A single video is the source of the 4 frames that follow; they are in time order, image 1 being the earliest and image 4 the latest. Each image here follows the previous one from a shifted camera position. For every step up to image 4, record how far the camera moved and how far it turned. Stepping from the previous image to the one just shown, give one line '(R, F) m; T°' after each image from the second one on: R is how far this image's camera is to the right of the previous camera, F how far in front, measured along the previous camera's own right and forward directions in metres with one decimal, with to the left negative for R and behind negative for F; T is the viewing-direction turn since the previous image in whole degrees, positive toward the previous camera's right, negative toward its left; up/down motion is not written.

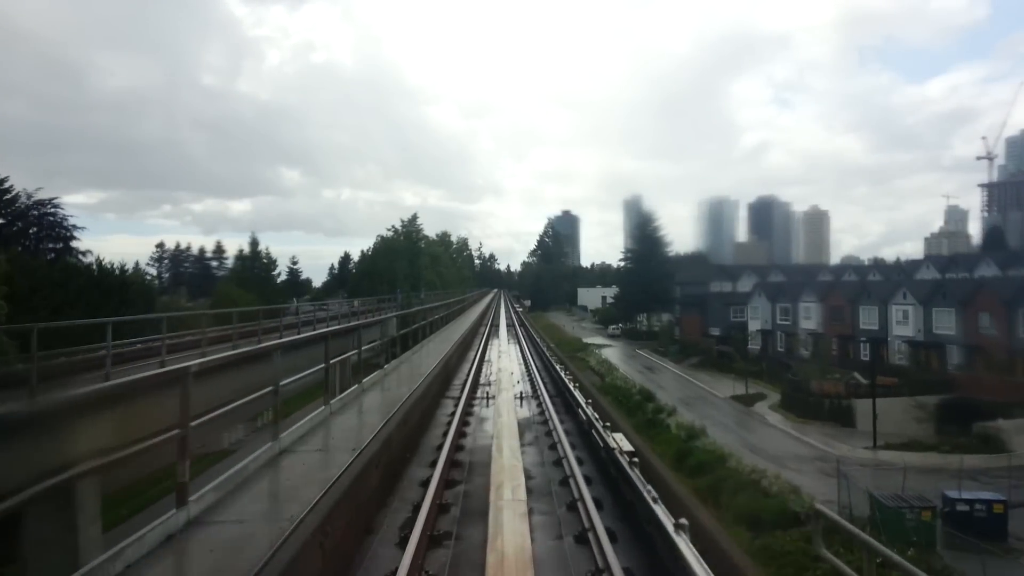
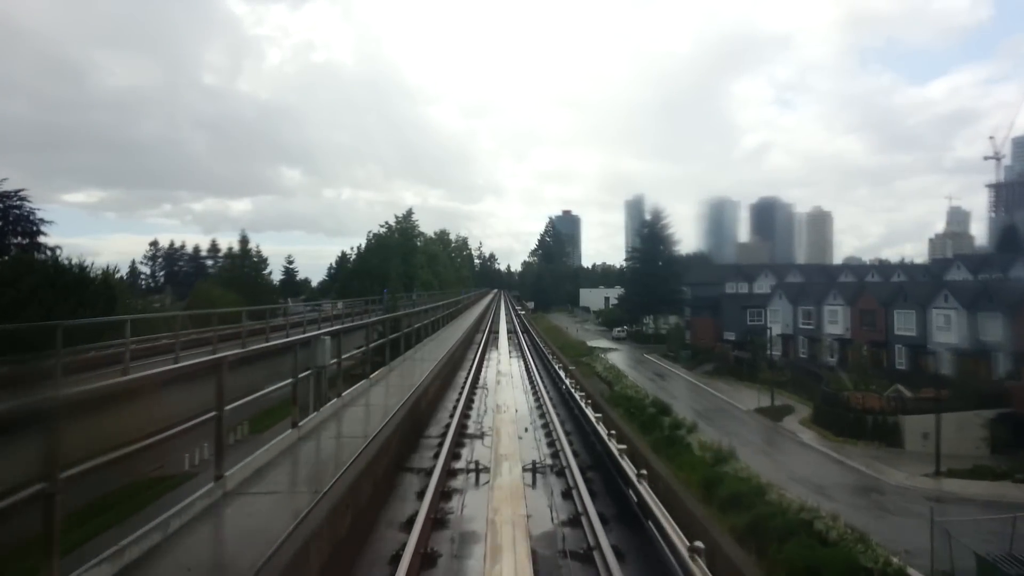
(0.0, +0.4) m; 0°
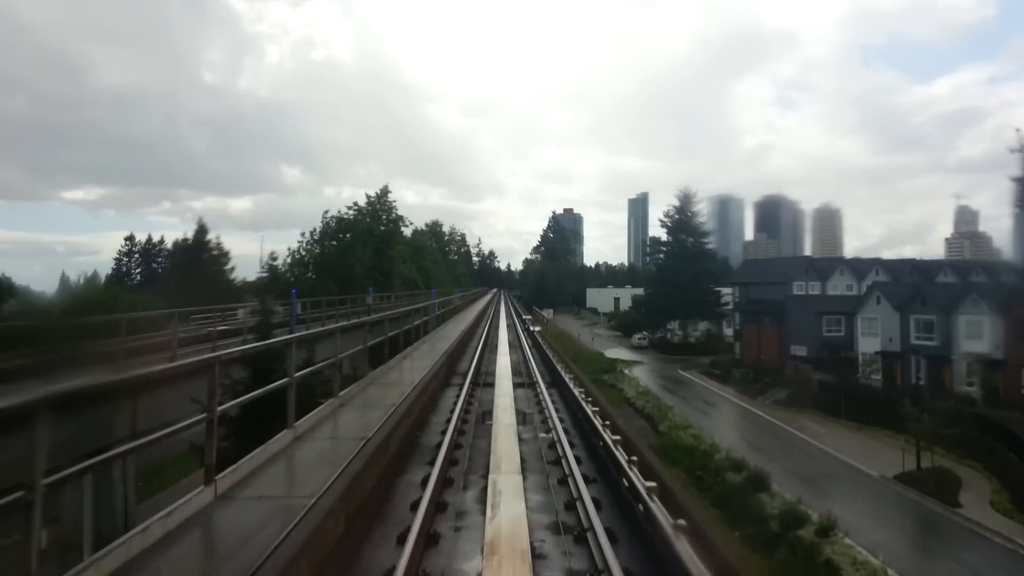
(0.0, +1.3) m; 0°
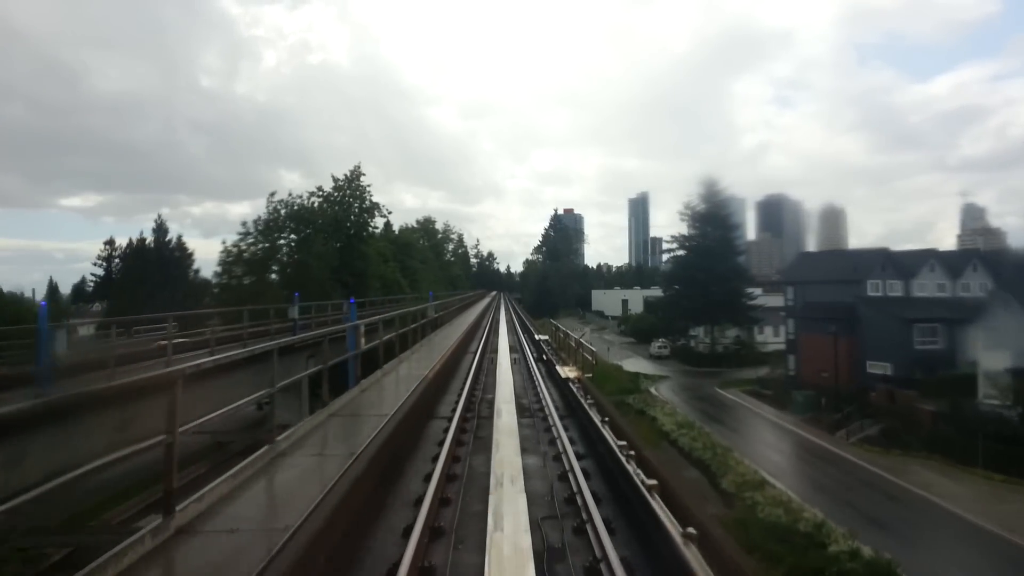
(0.0, +0.9) m; 0°
